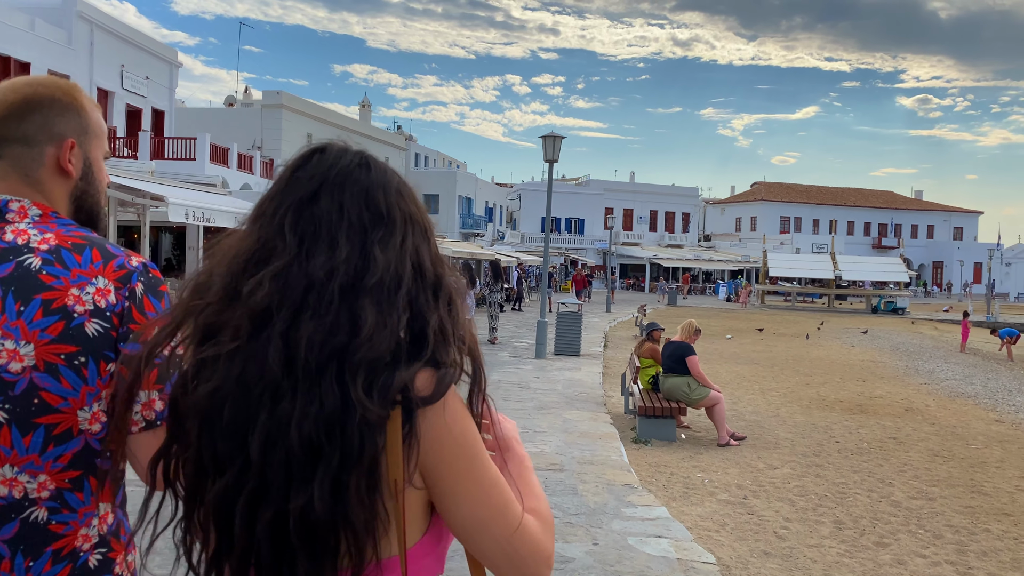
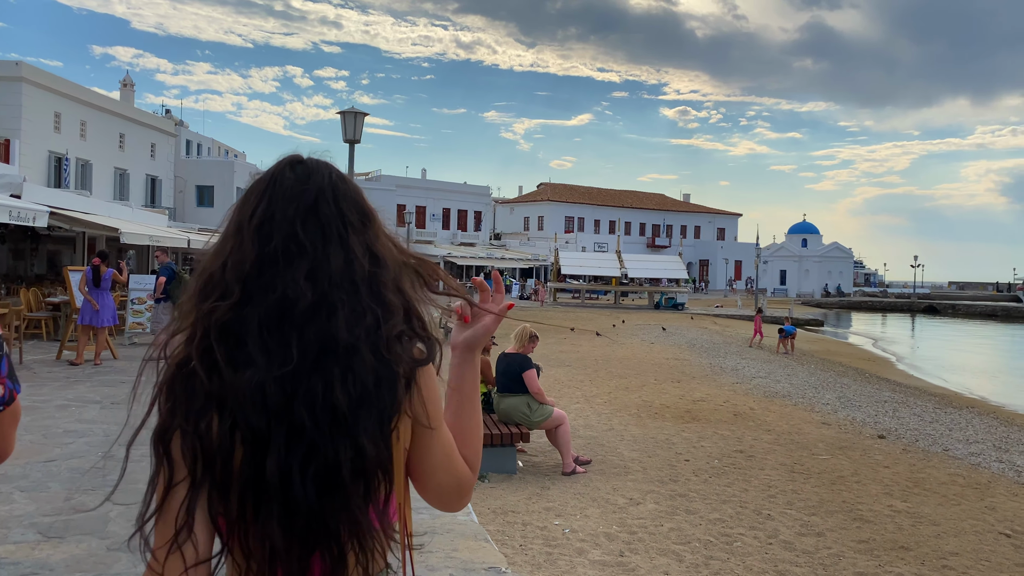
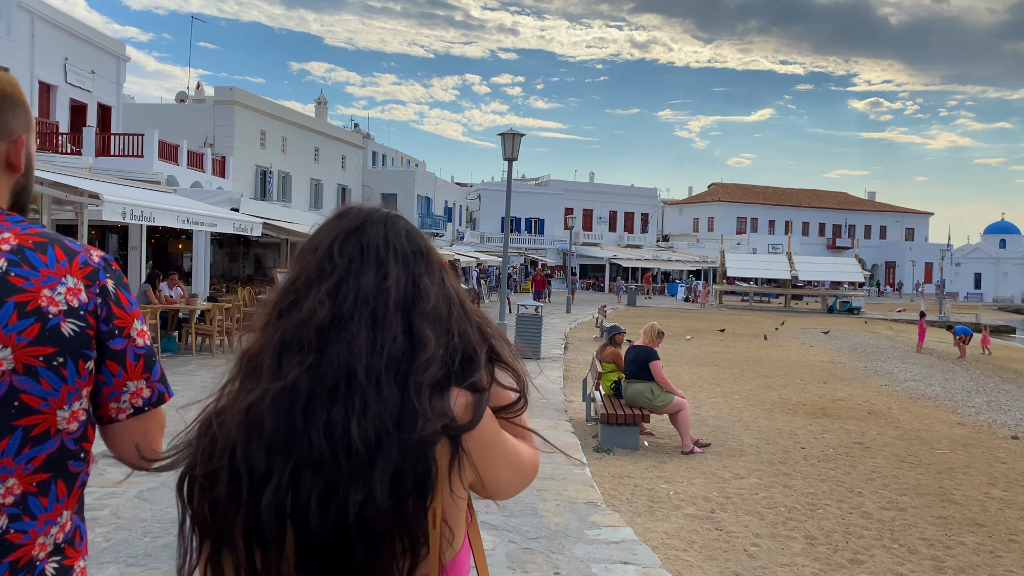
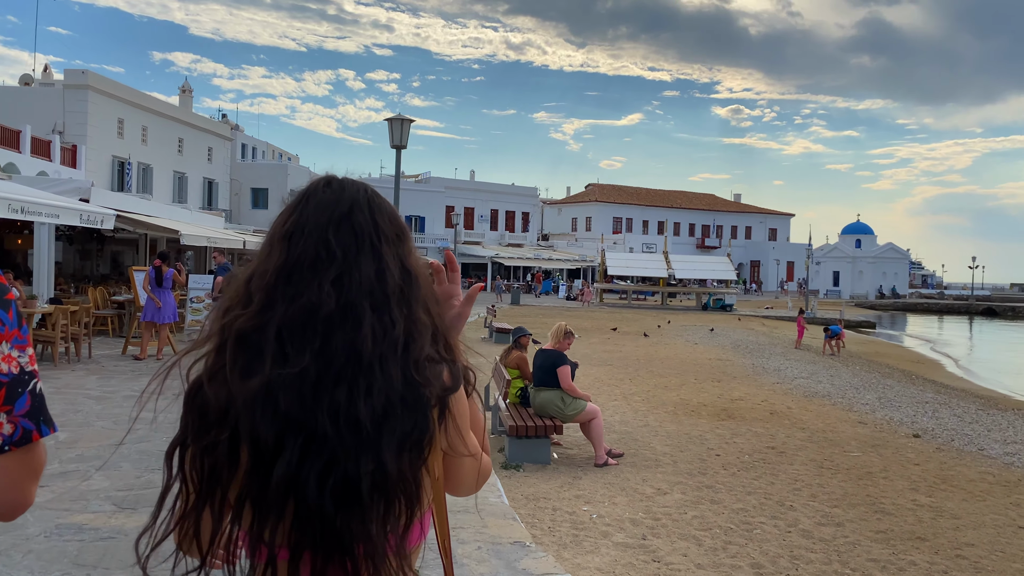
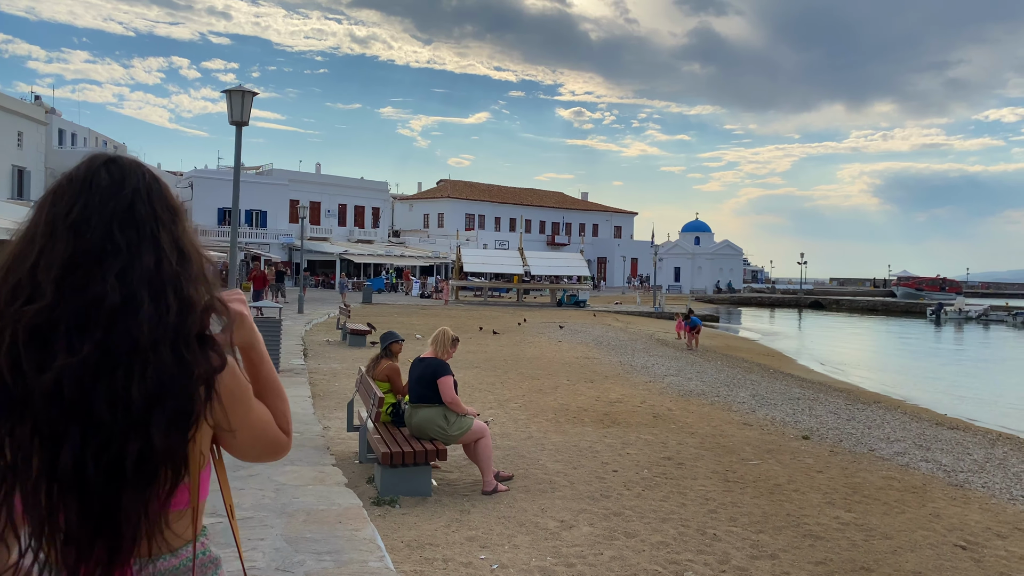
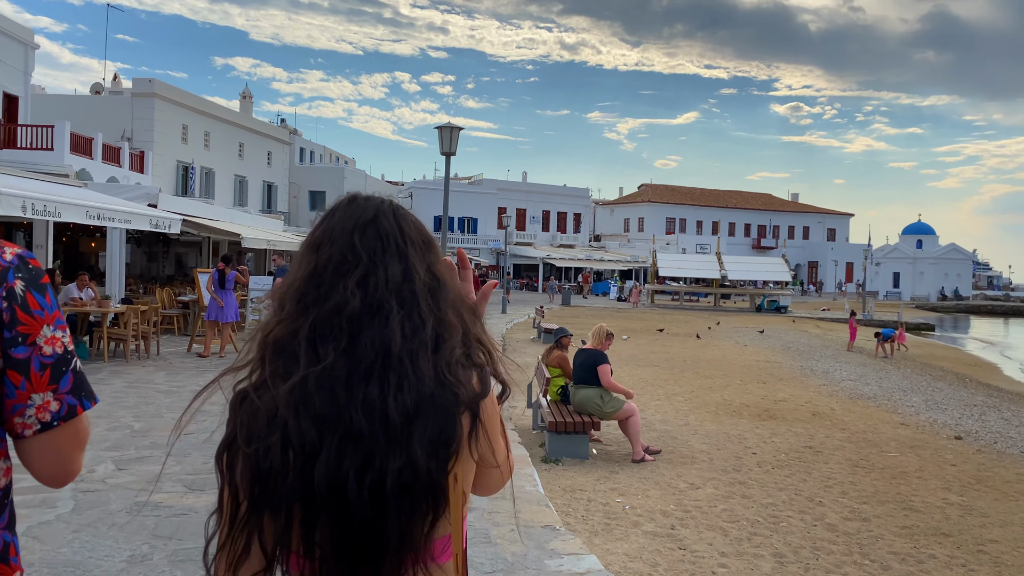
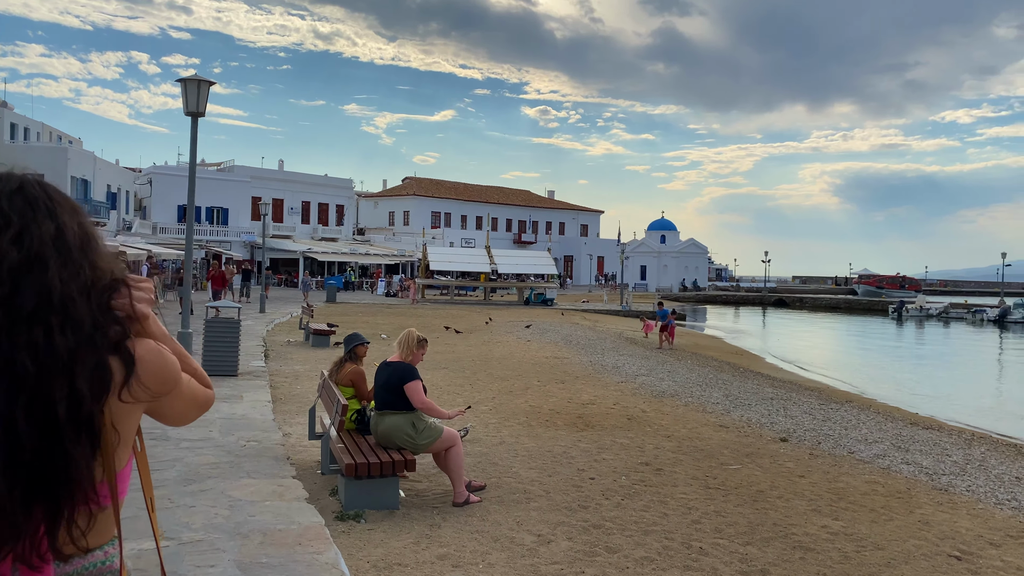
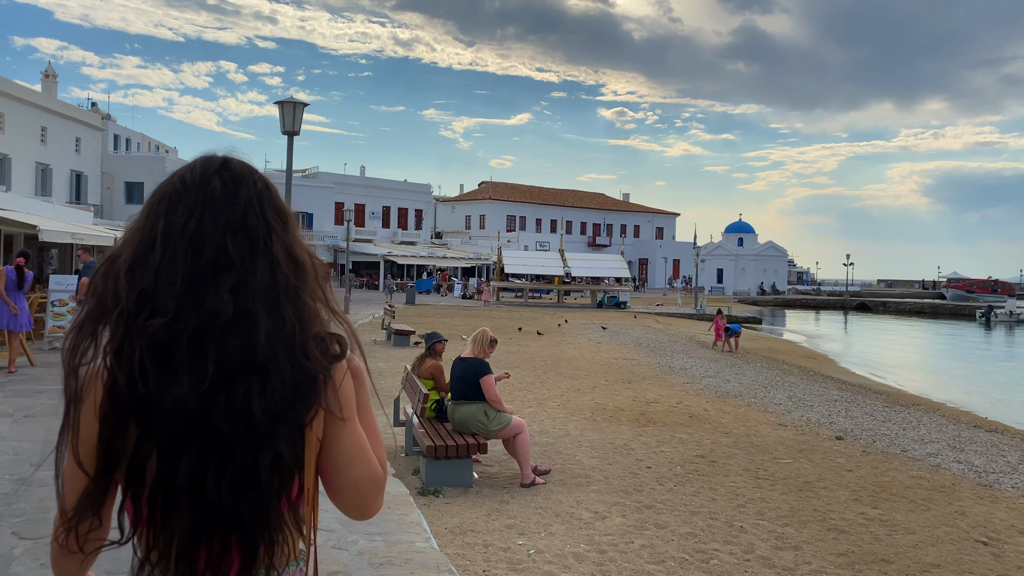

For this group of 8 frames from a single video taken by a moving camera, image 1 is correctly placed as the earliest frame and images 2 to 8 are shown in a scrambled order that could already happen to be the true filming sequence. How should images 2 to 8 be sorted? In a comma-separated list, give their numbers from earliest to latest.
3, 6, 4, 2, 8, 5, 7
